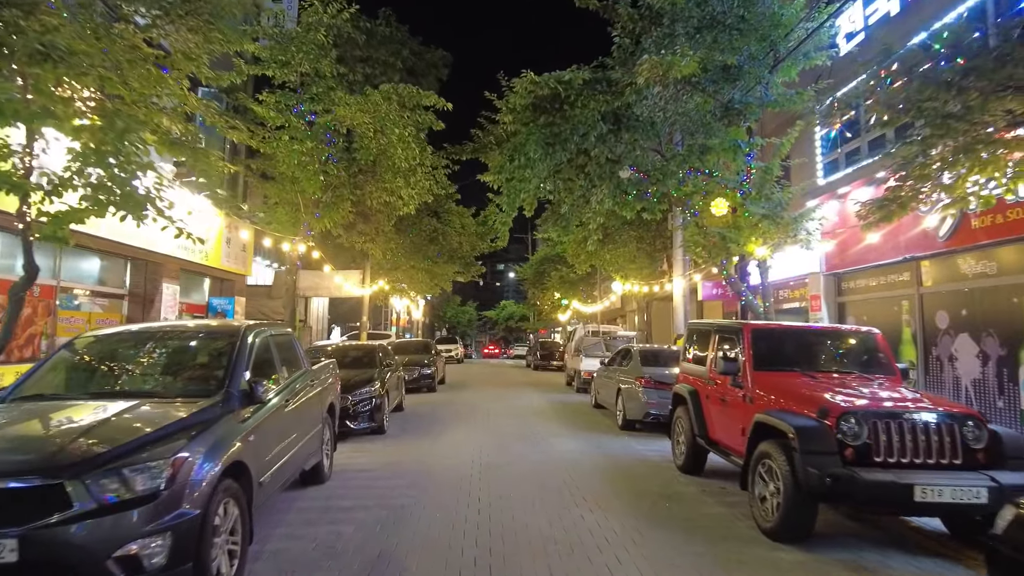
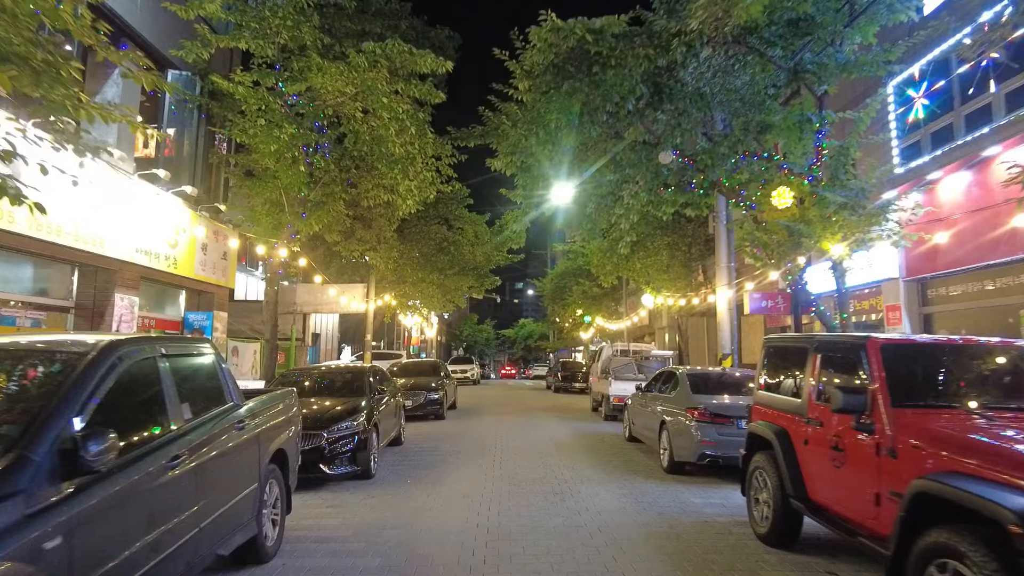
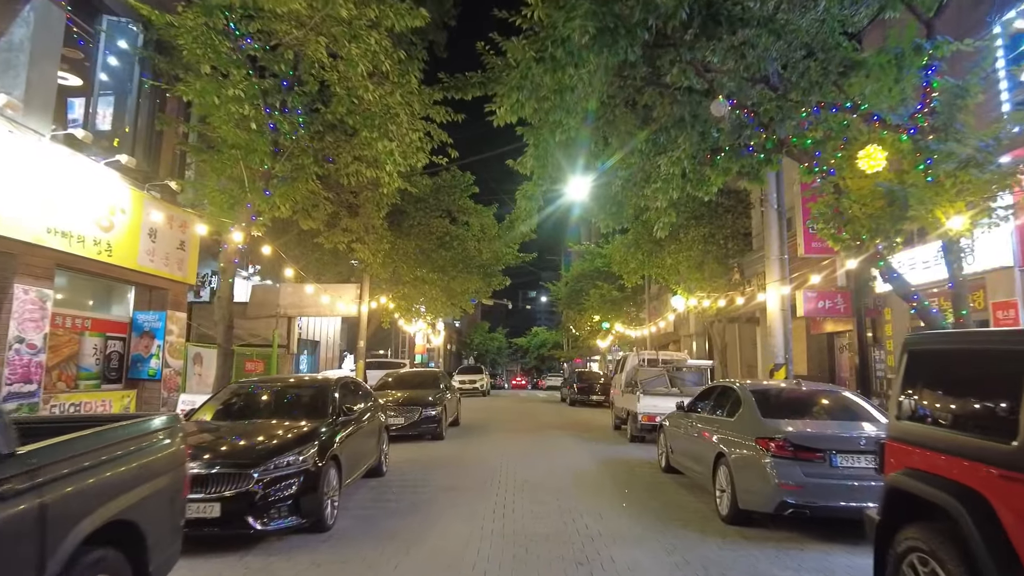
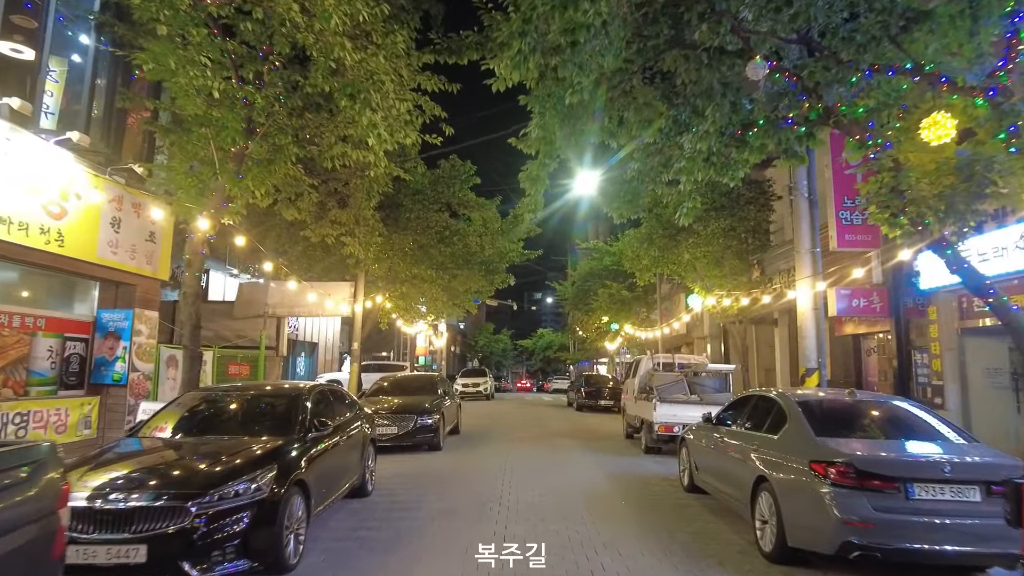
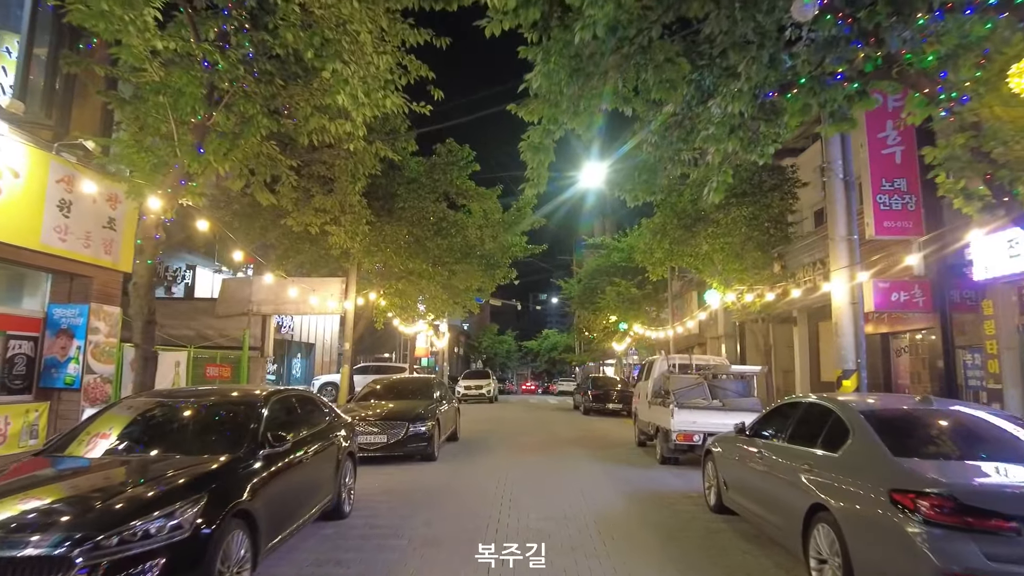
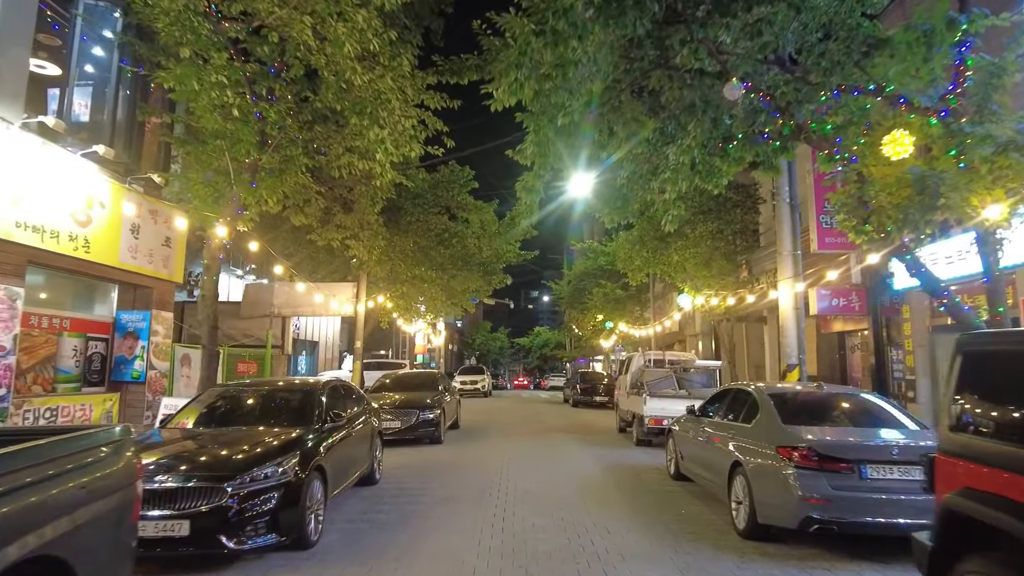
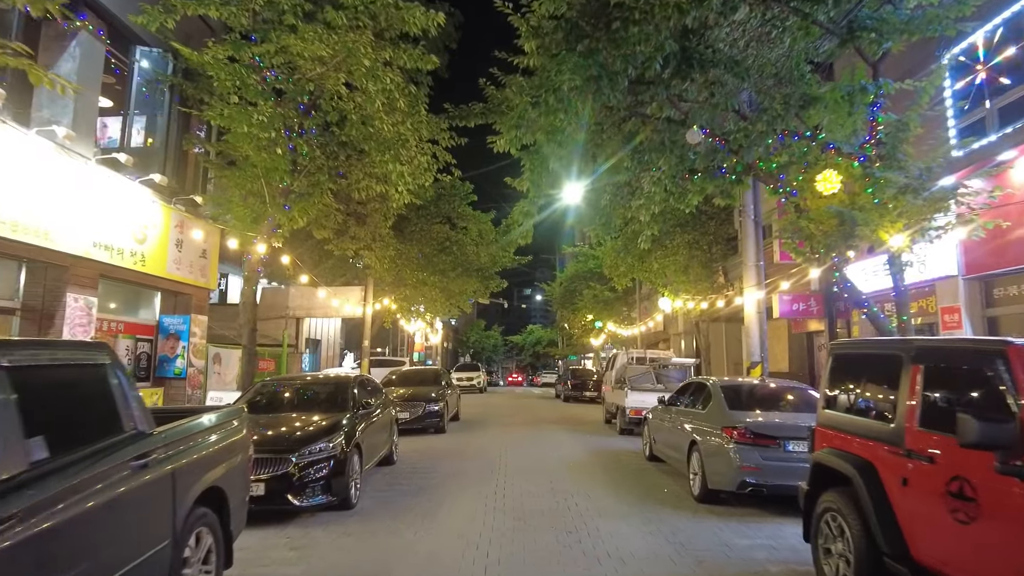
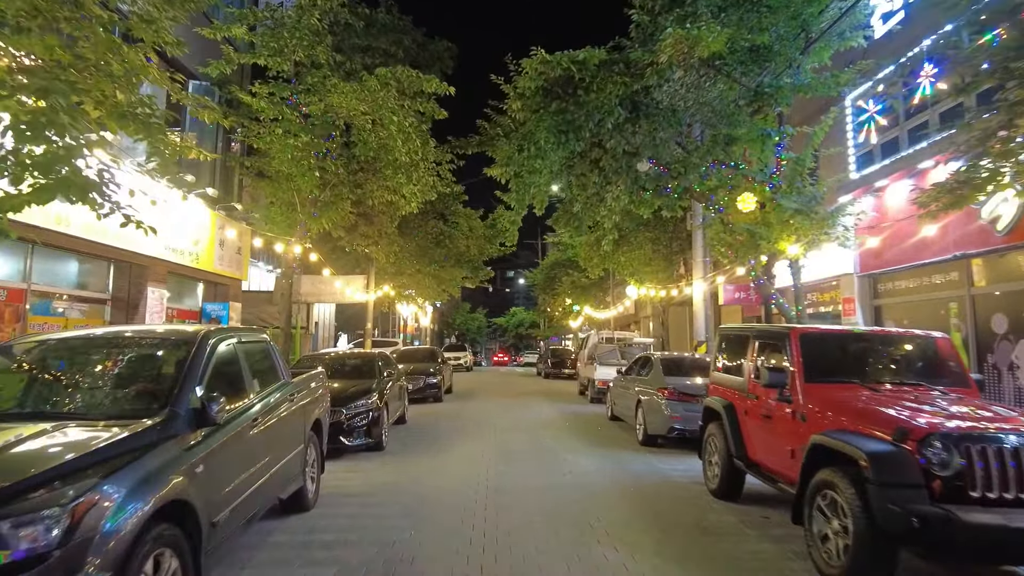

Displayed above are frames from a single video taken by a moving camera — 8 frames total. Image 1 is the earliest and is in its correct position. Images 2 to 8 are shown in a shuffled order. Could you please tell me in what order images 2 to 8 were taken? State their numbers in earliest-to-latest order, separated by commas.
8, 2, 7, 3, 6, 4, 5
